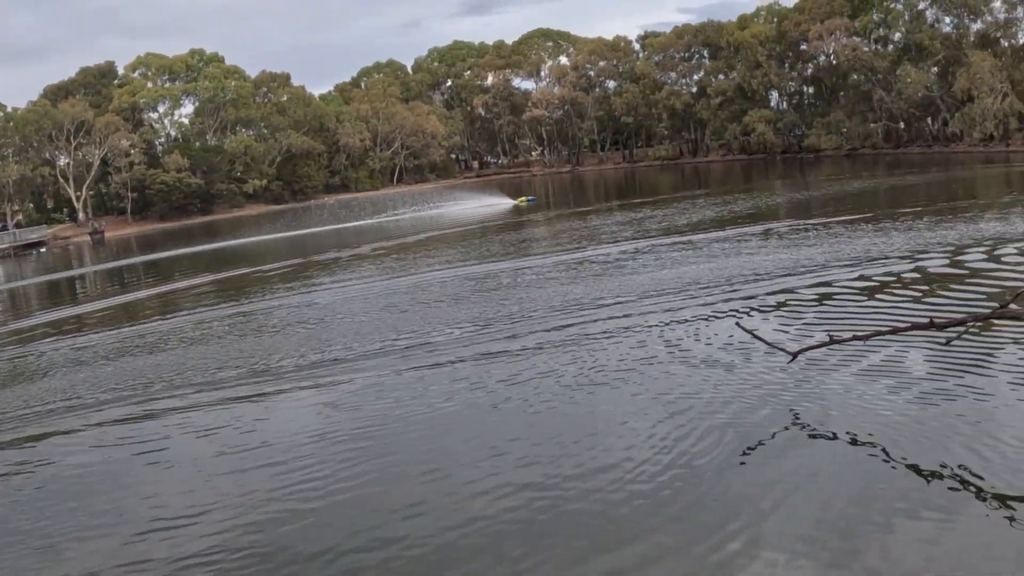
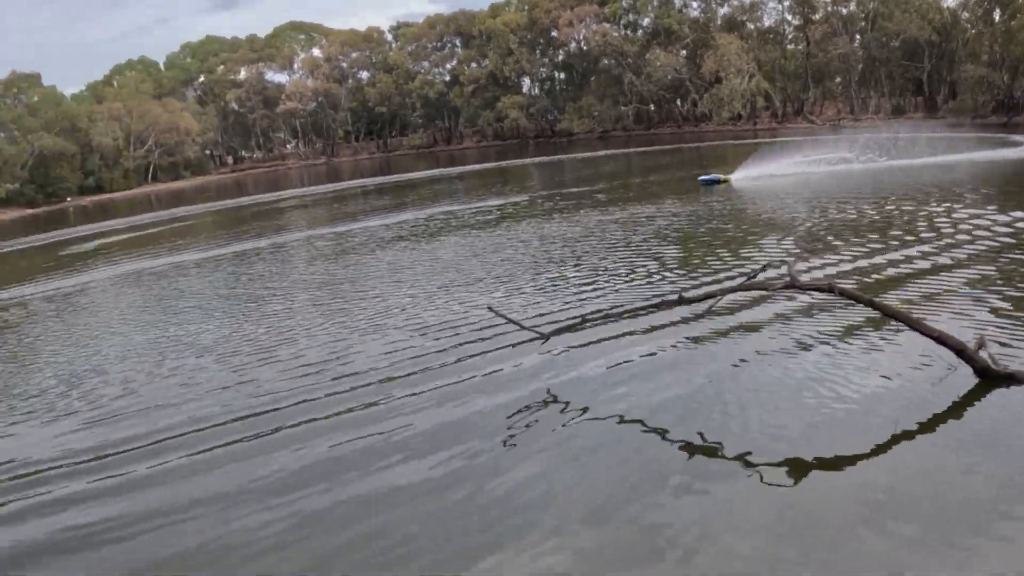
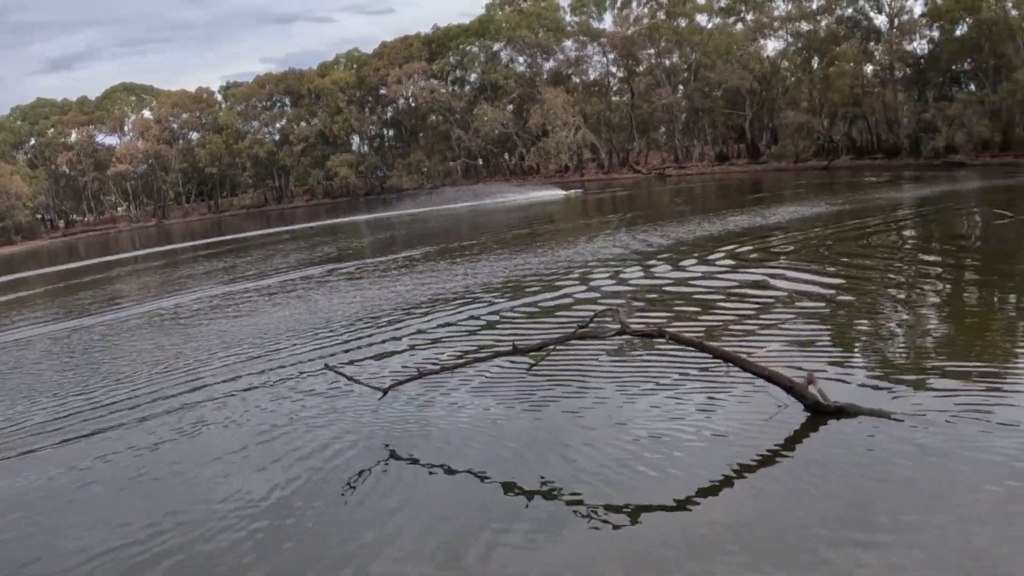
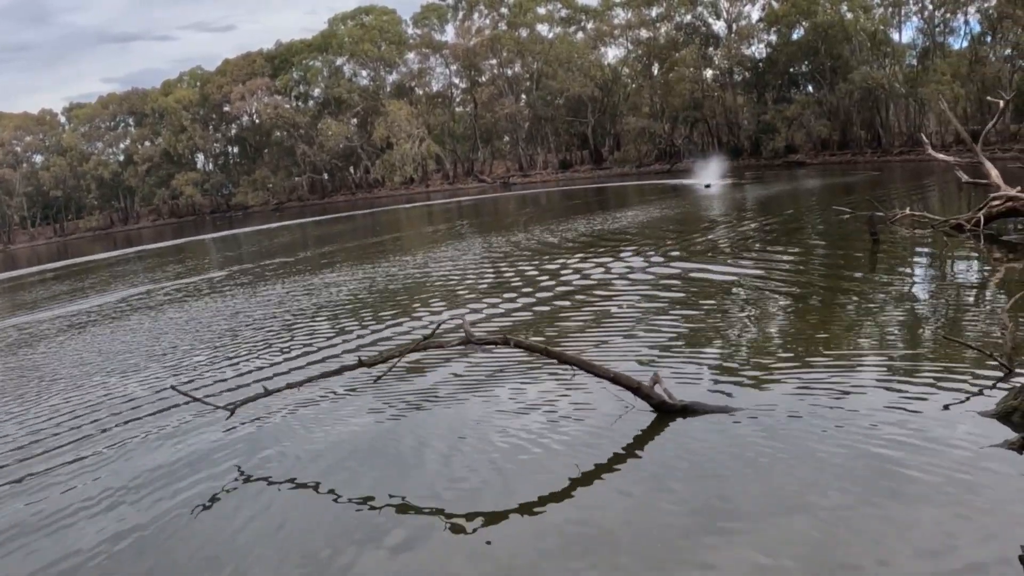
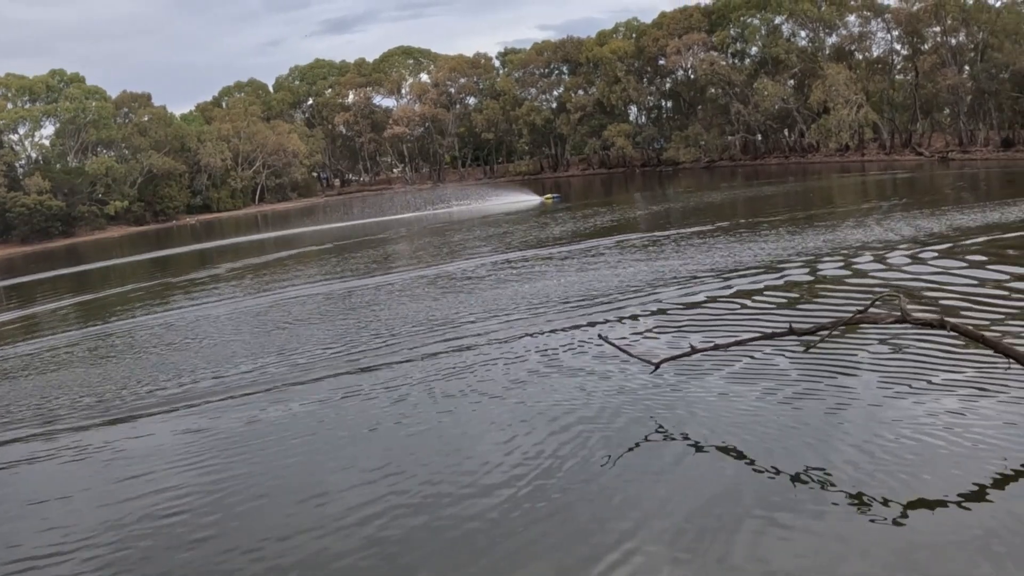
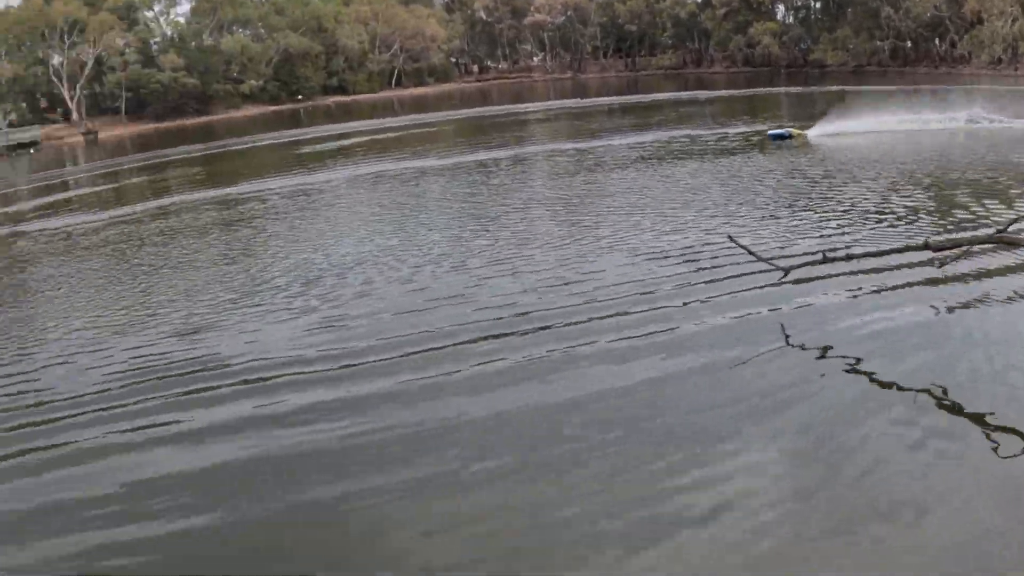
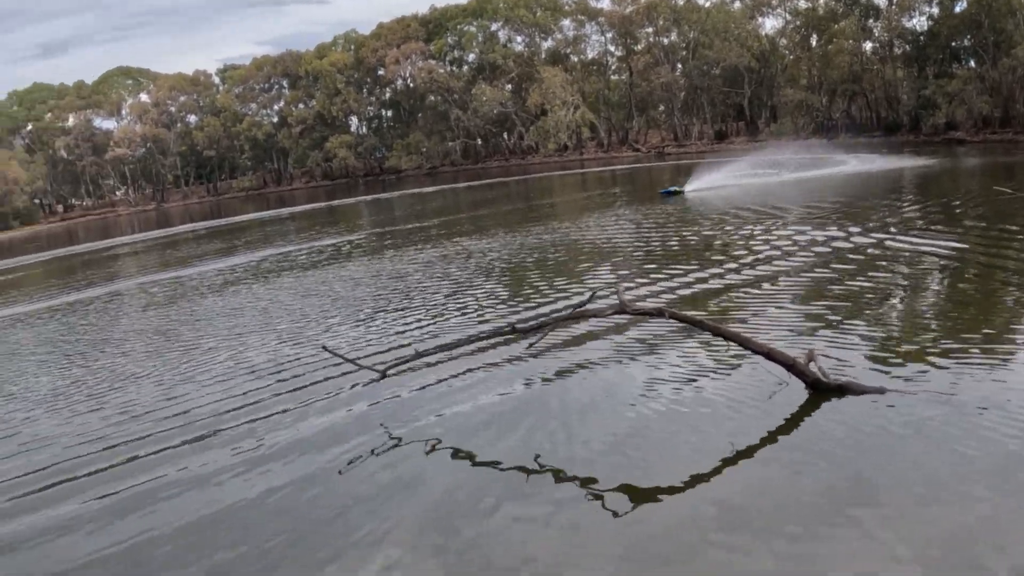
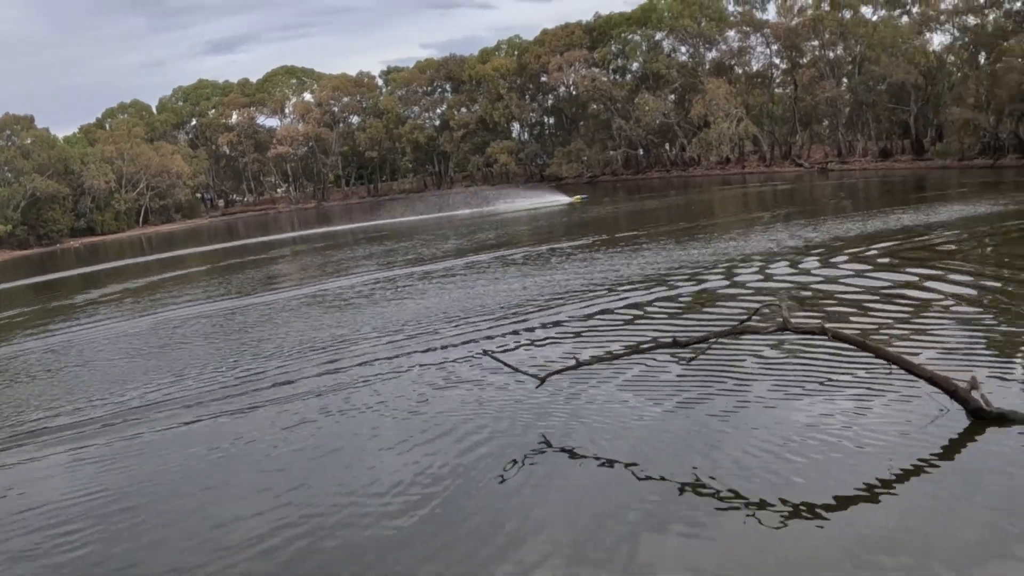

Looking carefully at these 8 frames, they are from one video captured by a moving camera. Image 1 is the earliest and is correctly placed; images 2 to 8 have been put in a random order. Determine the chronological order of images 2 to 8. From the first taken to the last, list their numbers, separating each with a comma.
5, 8, 3, 4, 7, 2, 6
